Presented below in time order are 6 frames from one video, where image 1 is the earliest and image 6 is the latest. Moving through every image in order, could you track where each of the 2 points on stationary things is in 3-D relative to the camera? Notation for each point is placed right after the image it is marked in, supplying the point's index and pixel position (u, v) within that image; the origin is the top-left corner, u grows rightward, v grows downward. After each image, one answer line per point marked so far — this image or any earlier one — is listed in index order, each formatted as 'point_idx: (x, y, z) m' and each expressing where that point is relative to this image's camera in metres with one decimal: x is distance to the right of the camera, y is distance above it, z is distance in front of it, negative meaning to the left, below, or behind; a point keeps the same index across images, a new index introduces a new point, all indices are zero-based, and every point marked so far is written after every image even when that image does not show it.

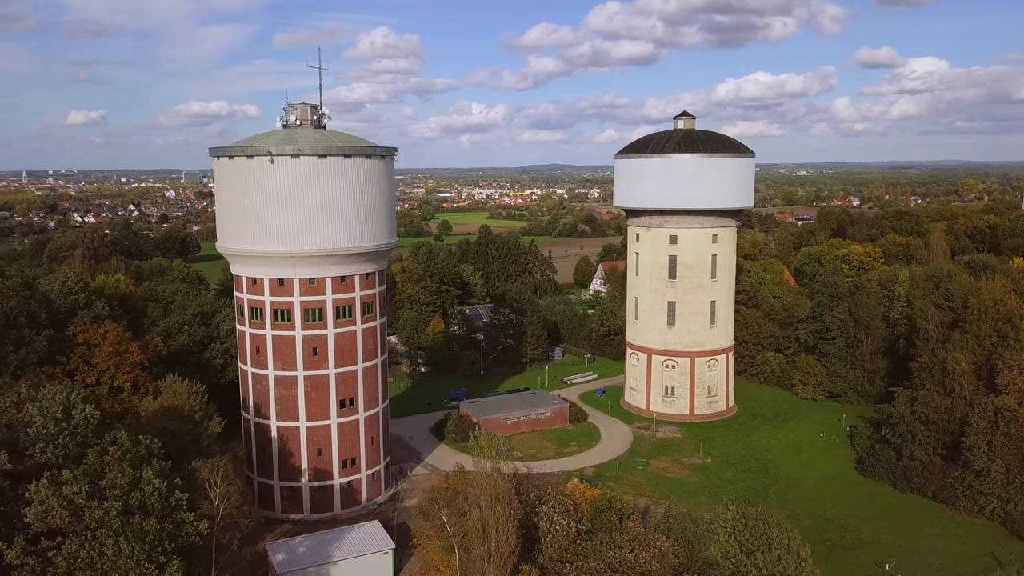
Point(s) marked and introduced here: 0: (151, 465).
0: (-10.1, -5.0, +19.6) m
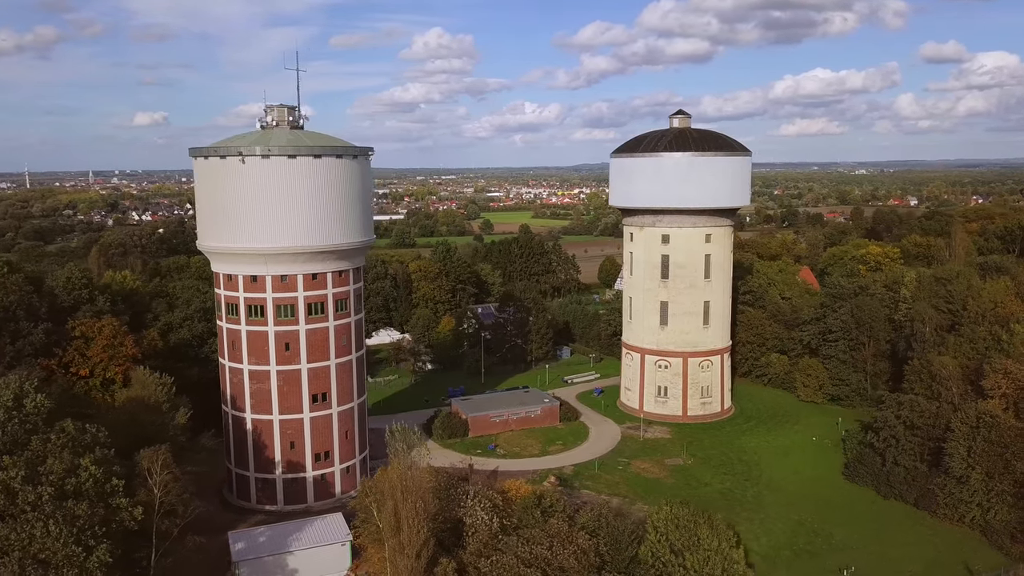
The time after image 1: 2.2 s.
0: (-12.3, -4.8, +20.5) m
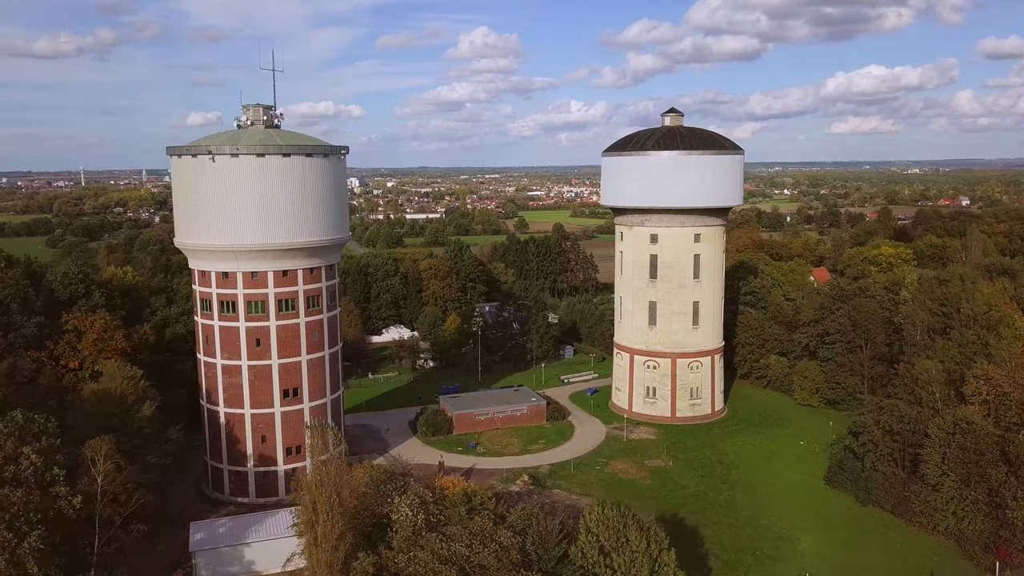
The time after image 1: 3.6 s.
0: (-14.4, -4.7, +21.1) m
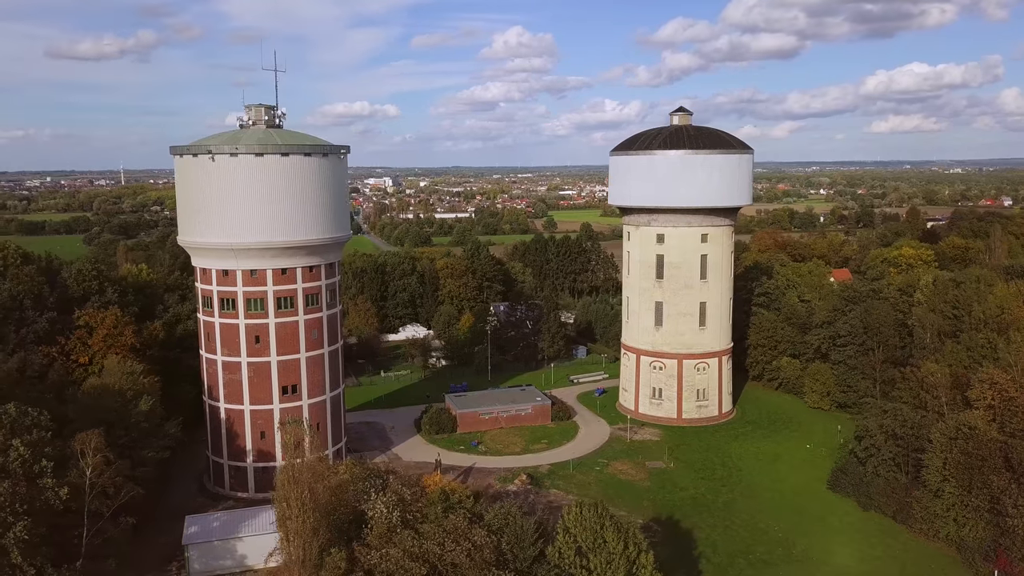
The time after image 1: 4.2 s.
0: (-15.0, -4.6, +21.6) m
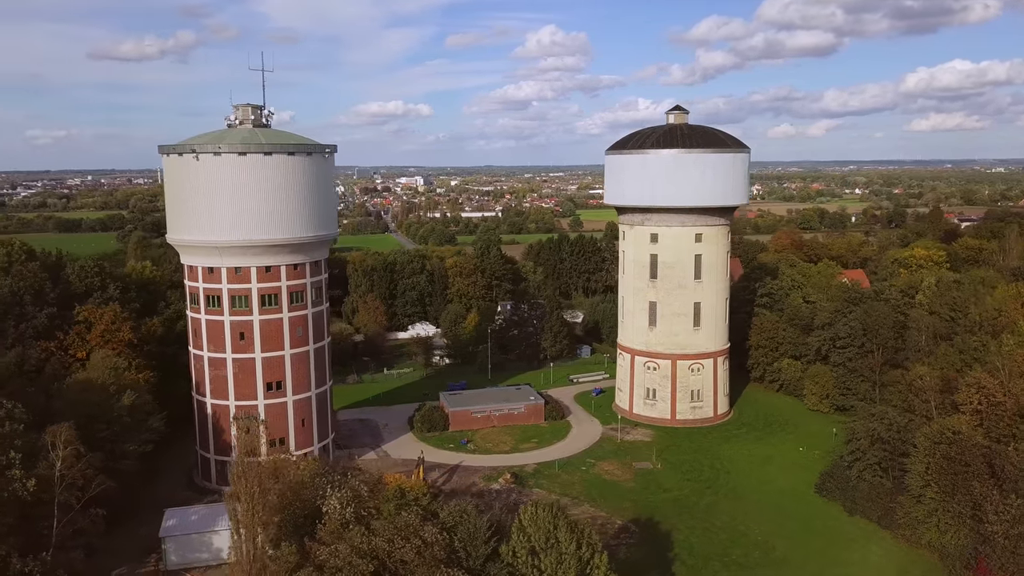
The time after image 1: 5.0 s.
0: (-16.3, -4.4, +22.2) m
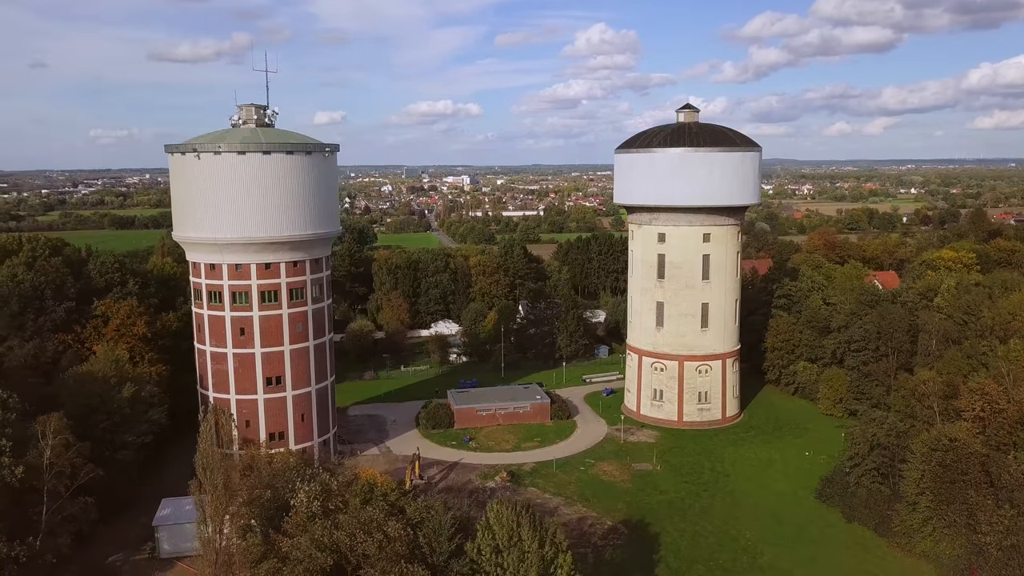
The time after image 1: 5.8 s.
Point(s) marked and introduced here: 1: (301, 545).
0: (-17.3, -4.2, +23.2) m
1: (-5.8, -7.1, +19.1) m
